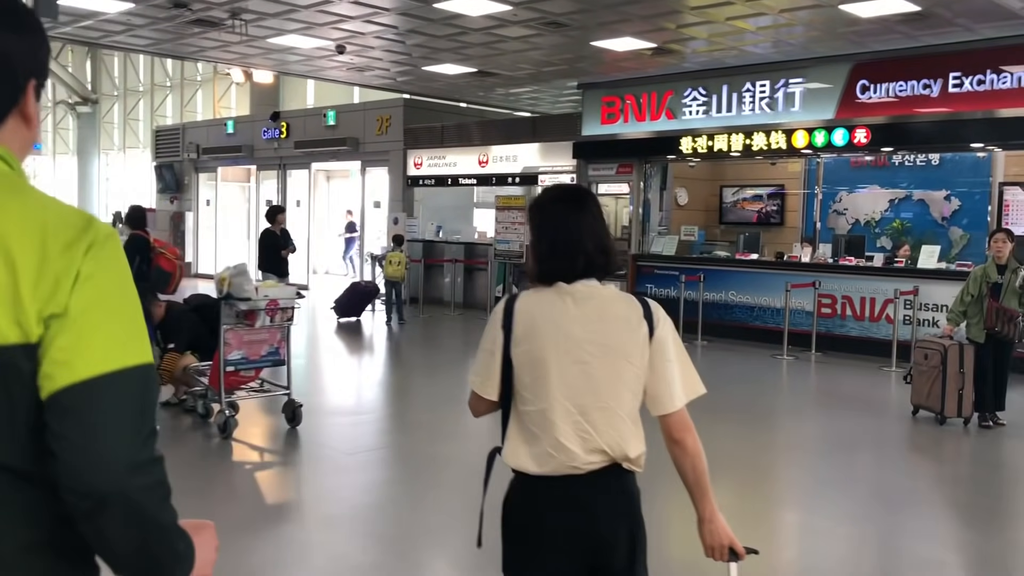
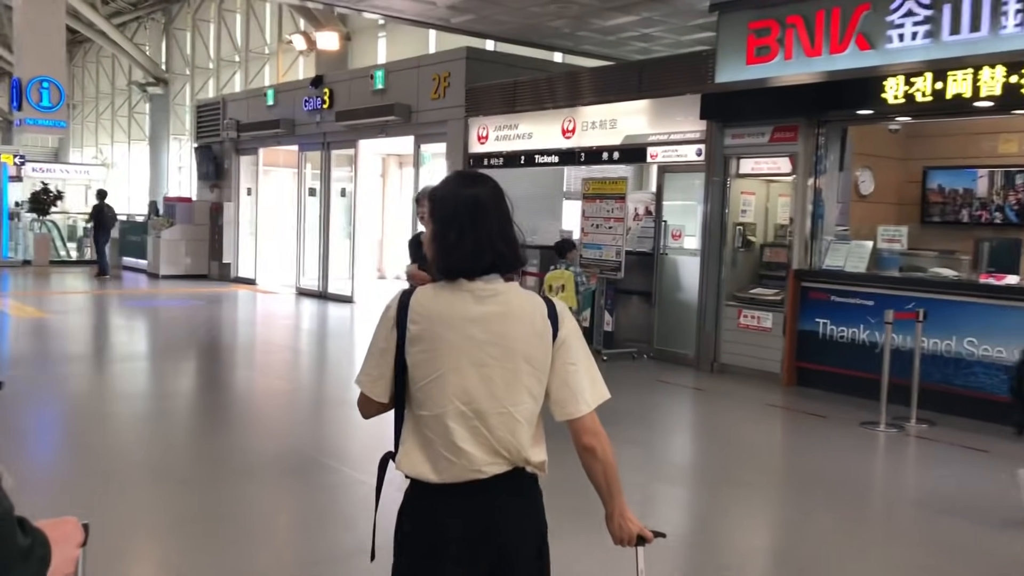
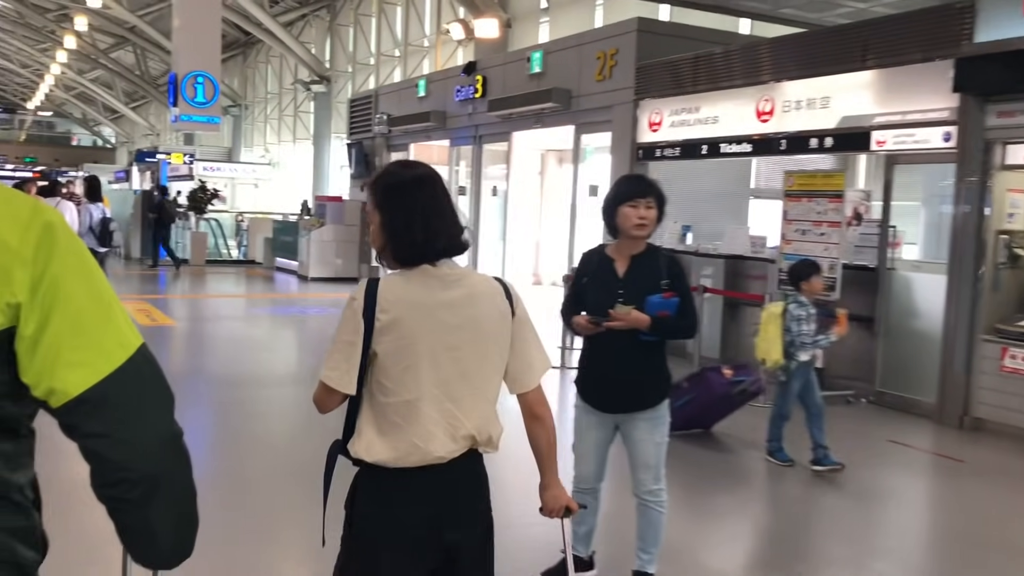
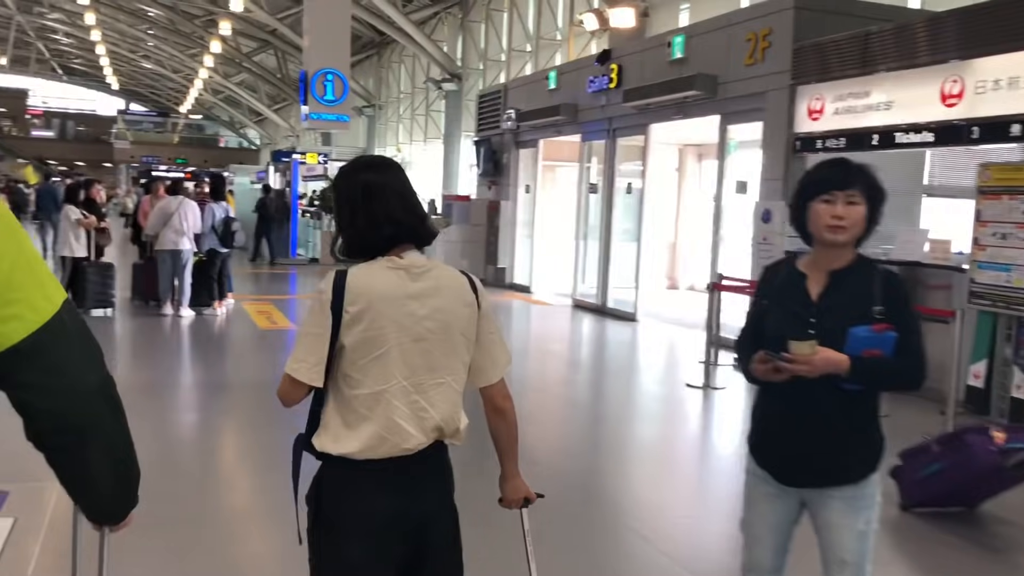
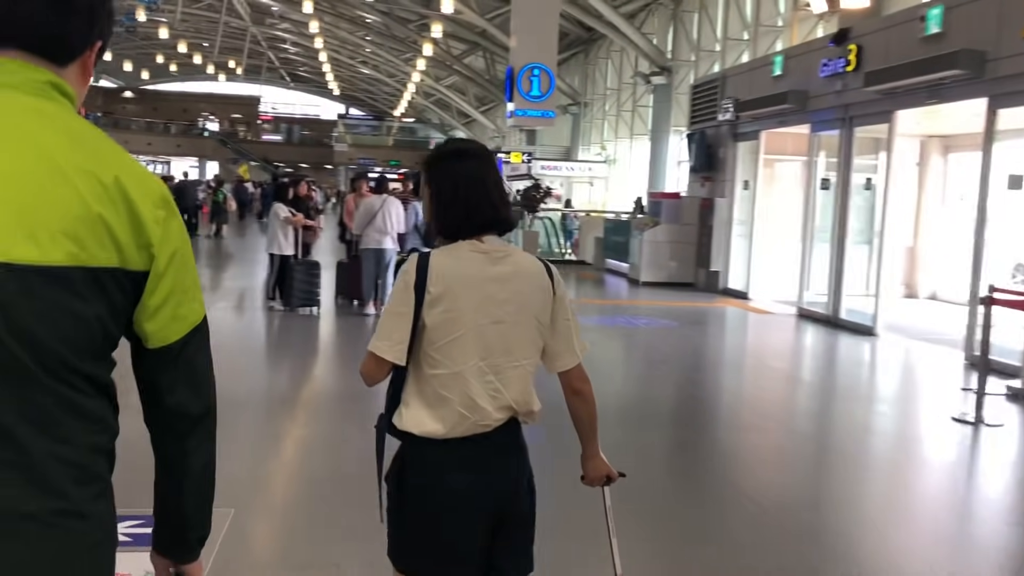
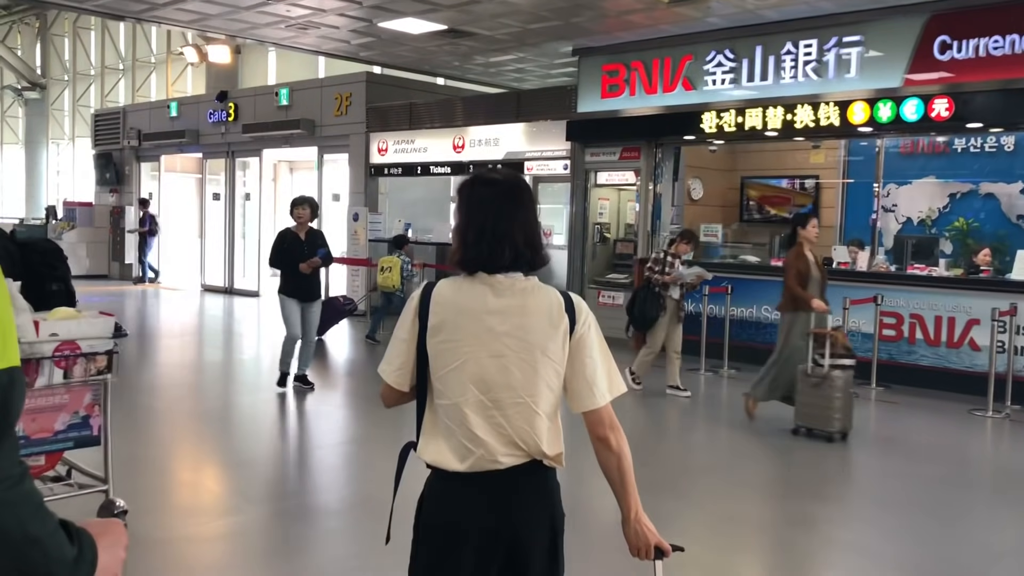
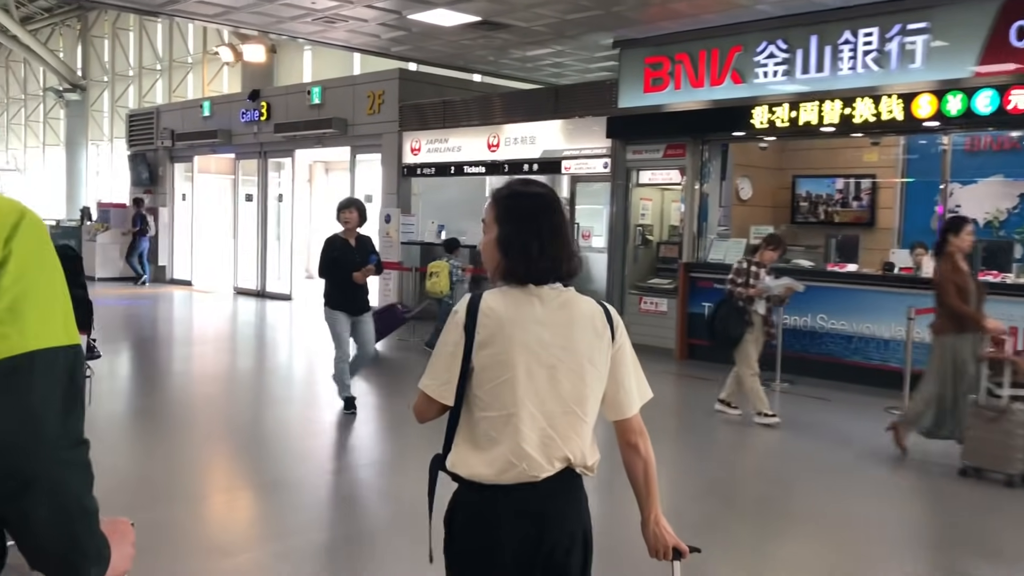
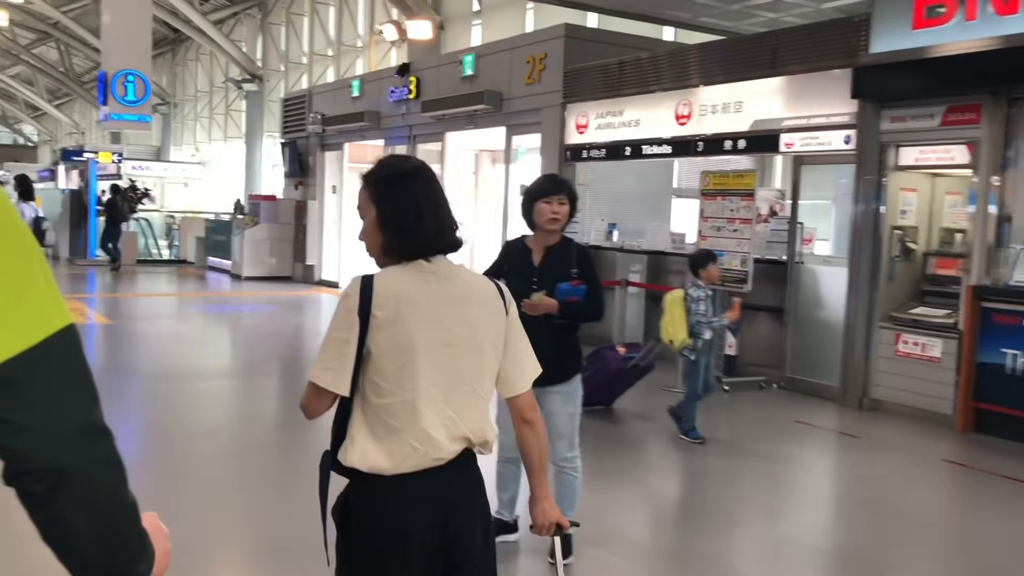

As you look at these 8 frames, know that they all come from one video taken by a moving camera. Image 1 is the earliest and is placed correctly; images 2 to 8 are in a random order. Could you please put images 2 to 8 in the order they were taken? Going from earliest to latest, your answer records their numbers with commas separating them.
6, 7, 2, 8, 3, 4, 5
